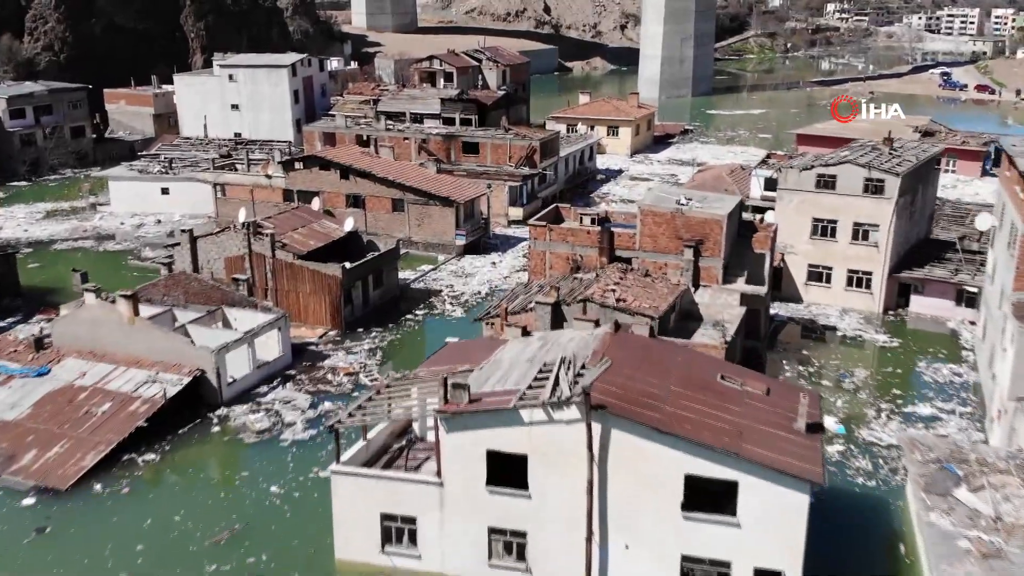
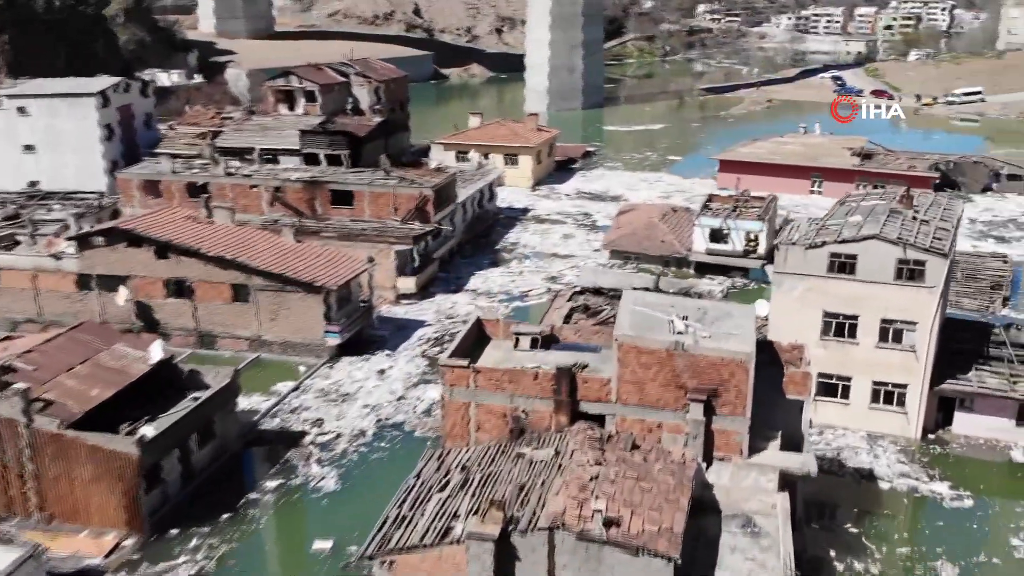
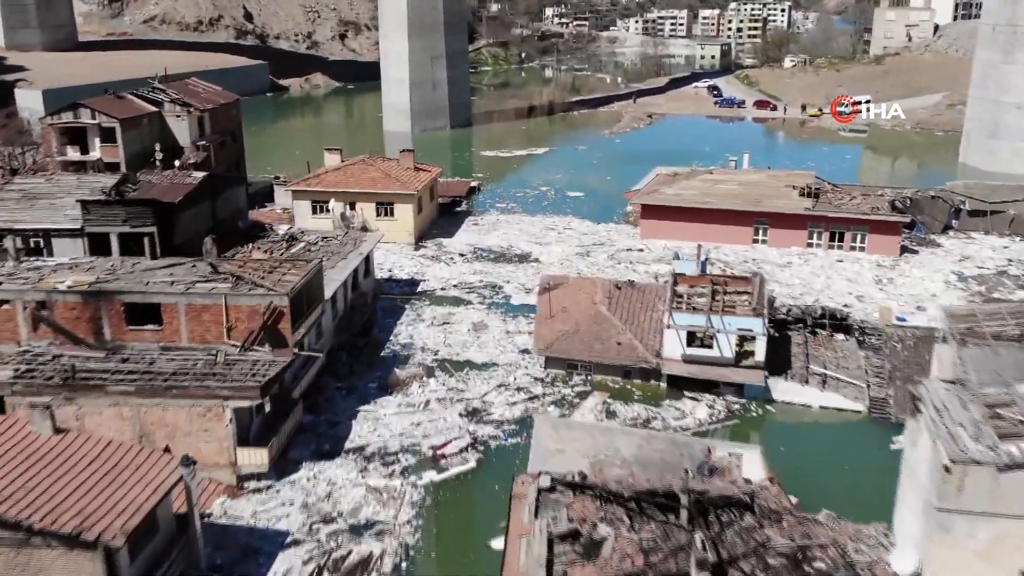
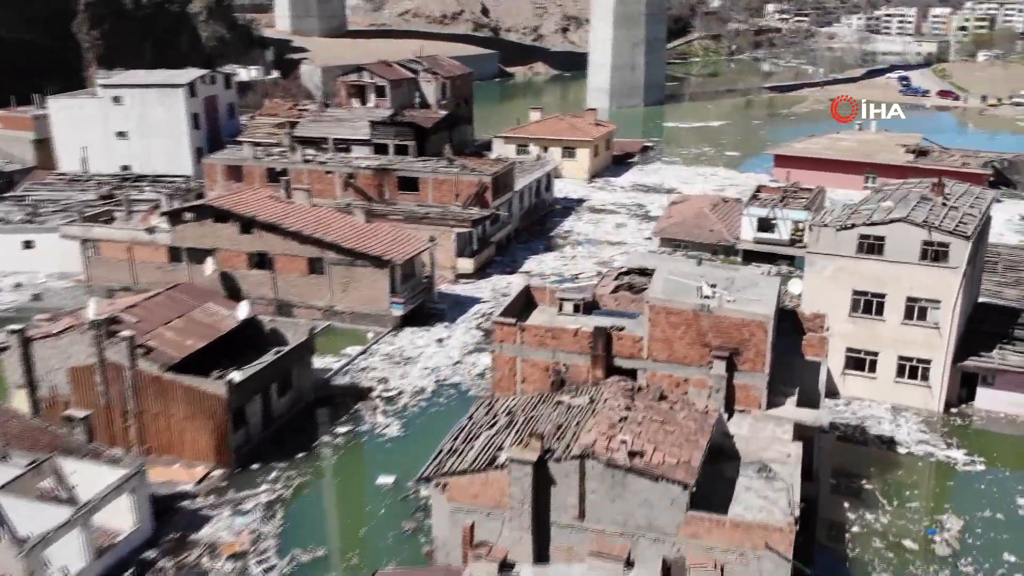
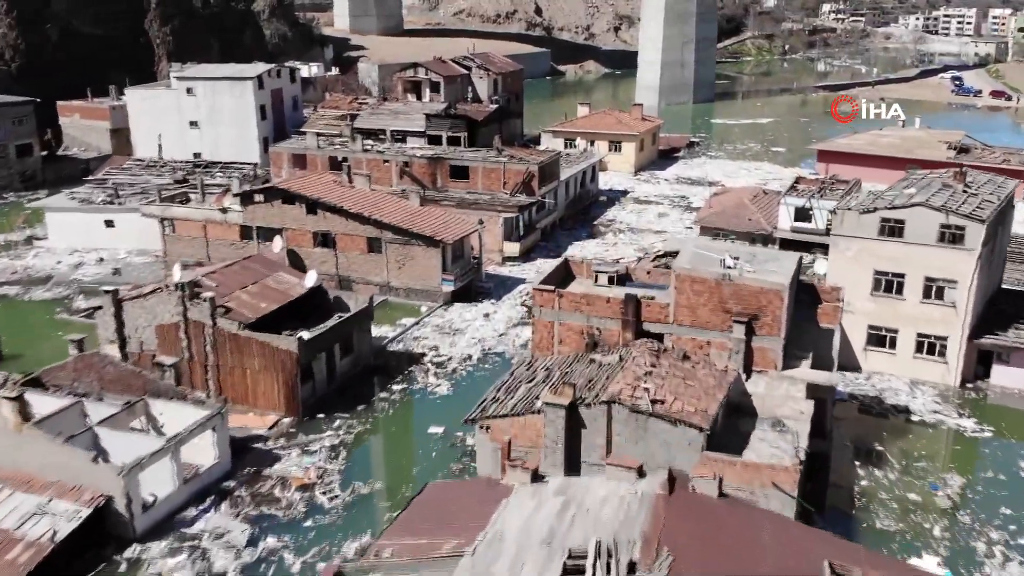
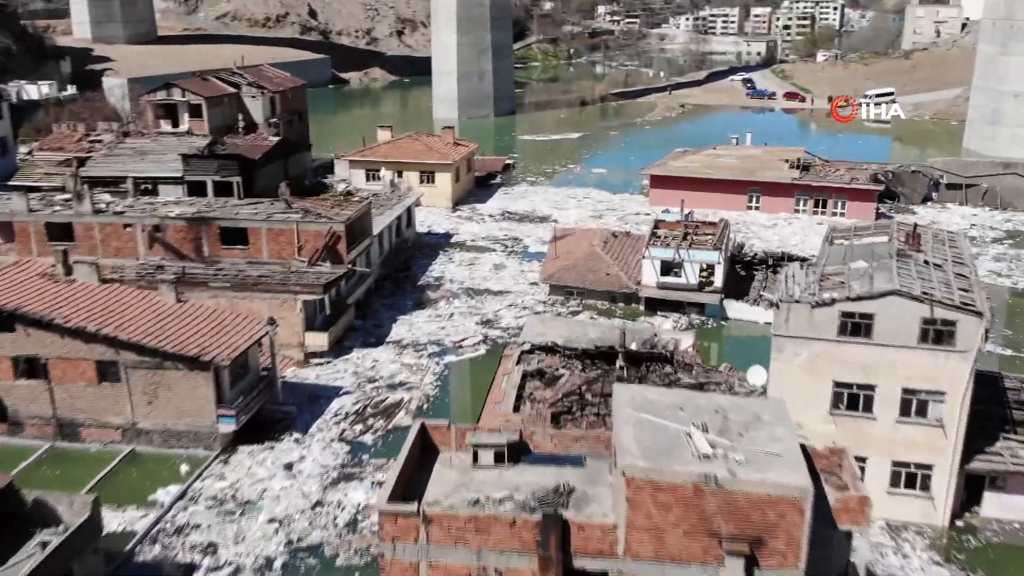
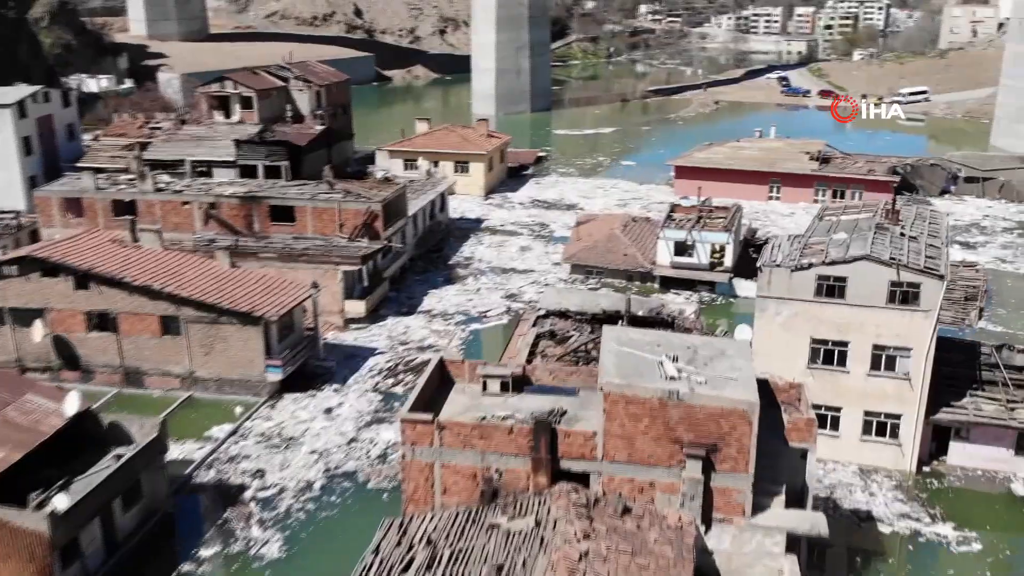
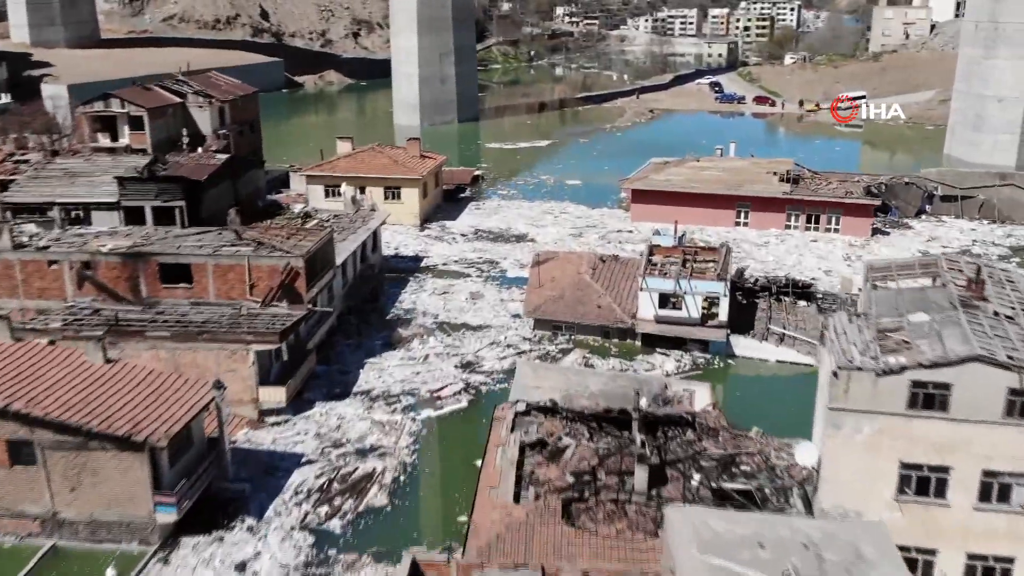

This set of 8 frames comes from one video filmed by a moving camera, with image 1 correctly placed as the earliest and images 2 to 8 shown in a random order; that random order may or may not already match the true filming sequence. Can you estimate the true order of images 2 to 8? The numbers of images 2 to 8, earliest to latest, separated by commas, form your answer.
5, 4, 2, 7, 6, 8, 3
